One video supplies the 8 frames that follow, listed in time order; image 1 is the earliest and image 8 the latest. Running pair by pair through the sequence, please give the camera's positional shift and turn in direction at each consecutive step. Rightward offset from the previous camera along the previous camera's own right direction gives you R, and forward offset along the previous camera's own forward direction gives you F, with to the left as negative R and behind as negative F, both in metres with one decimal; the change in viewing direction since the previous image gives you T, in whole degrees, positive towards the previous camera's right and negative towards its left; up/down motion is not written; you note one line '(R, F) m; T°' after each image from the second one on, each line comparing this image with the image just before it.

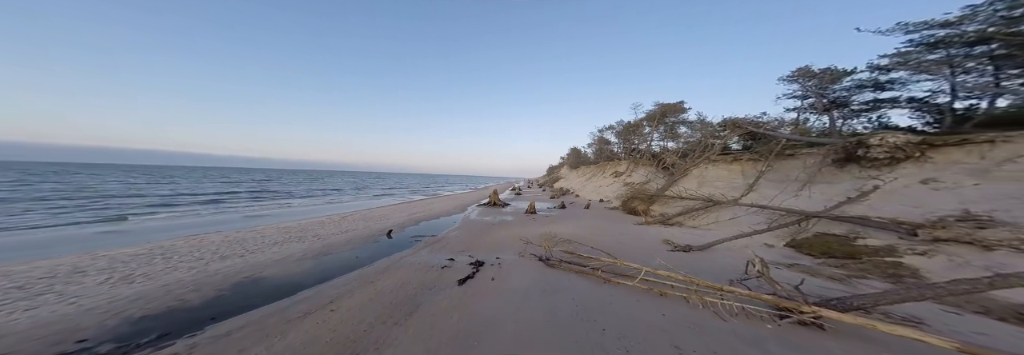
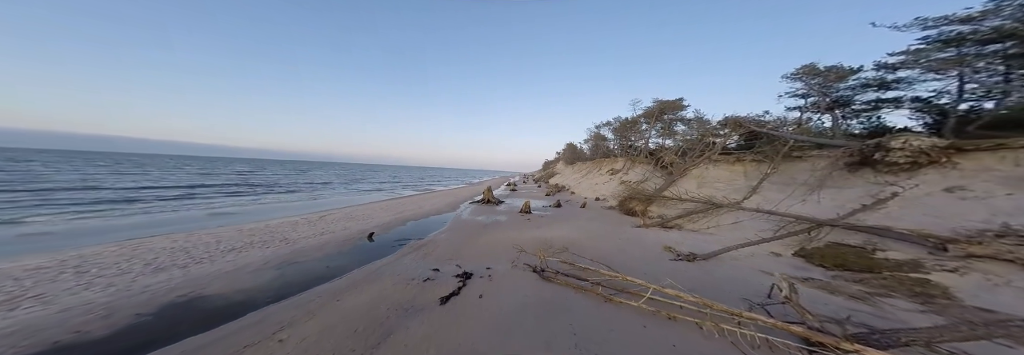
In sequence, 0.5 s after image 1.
(+0.1, +0.4) m; +1°
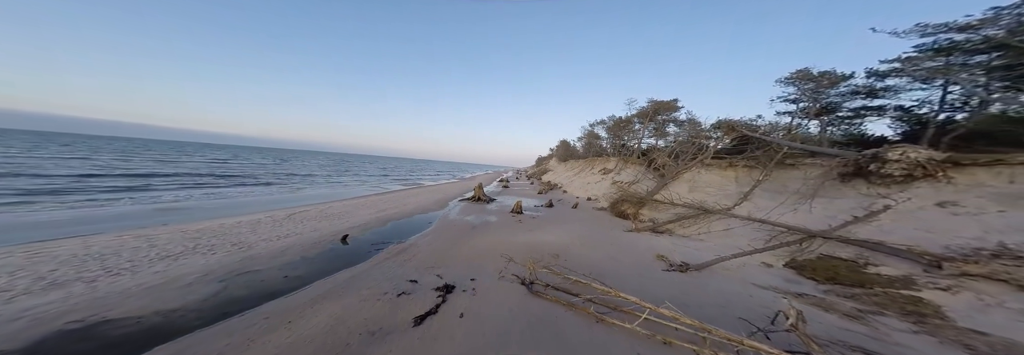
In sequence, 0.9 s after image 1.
(+0.1, +0.3) m; +2°
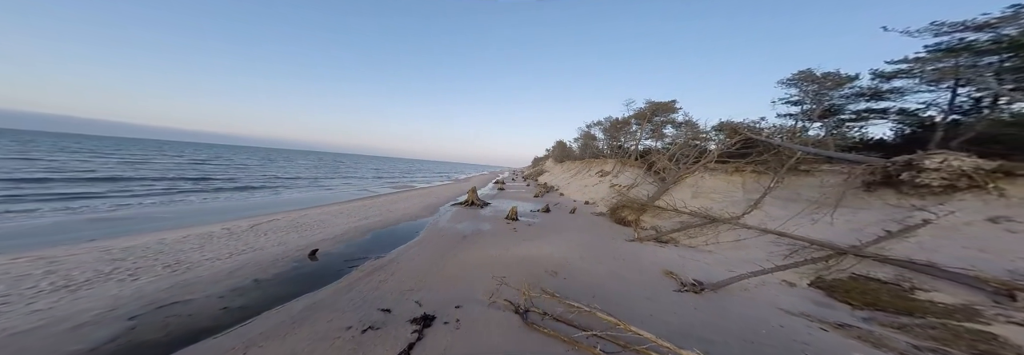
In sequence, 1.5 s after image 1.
(0.0, +0.6) m; +1°
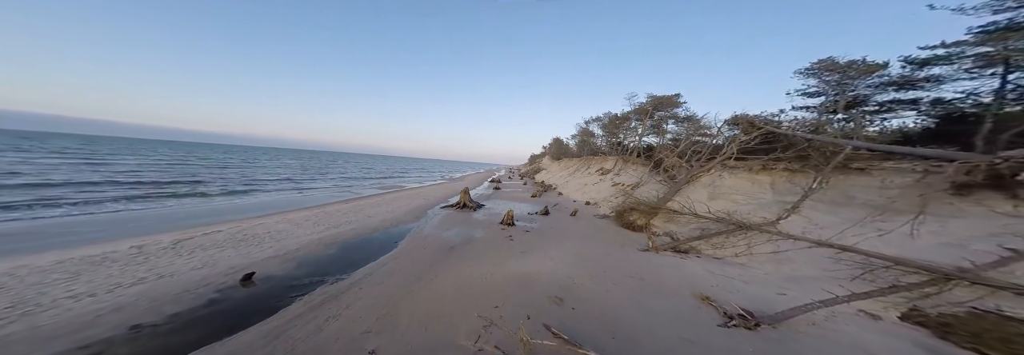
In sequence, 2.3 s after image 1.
(0.0, +1.0) m; +1°
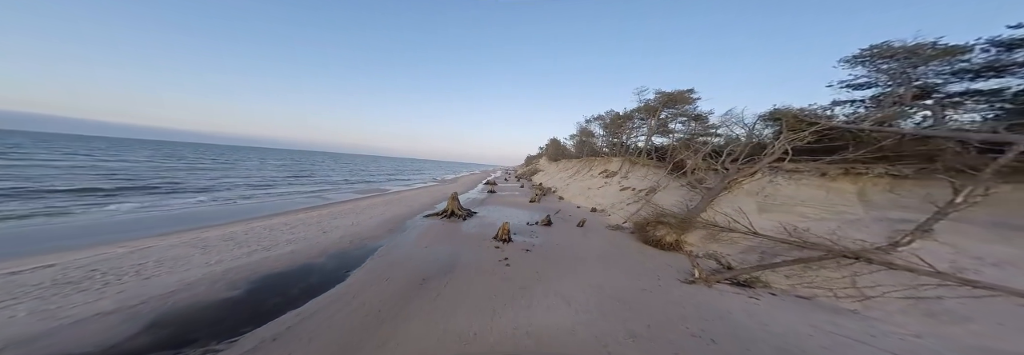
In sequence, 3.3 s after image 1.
(0.0, +1.7) m; +1°
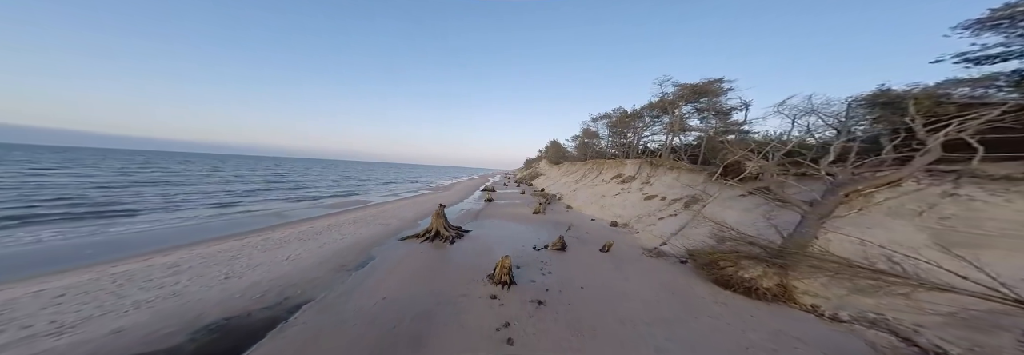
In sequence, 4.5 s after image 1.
(0.0, +2.3) m; 0°
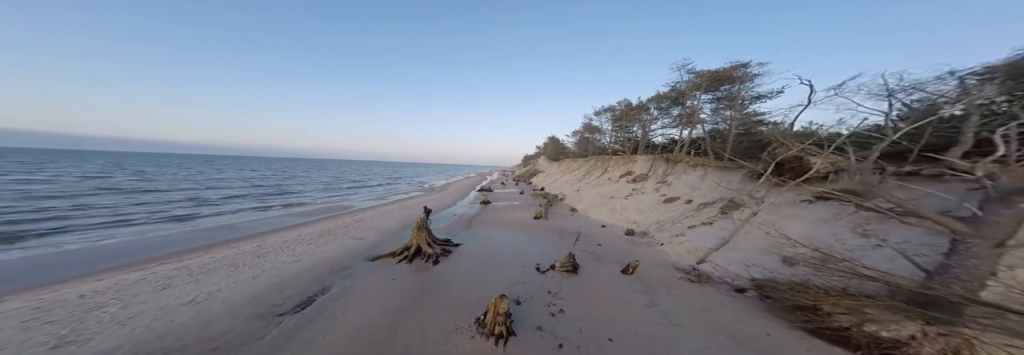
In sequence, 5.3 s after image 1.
(0.0, +1.6) m; 0°
